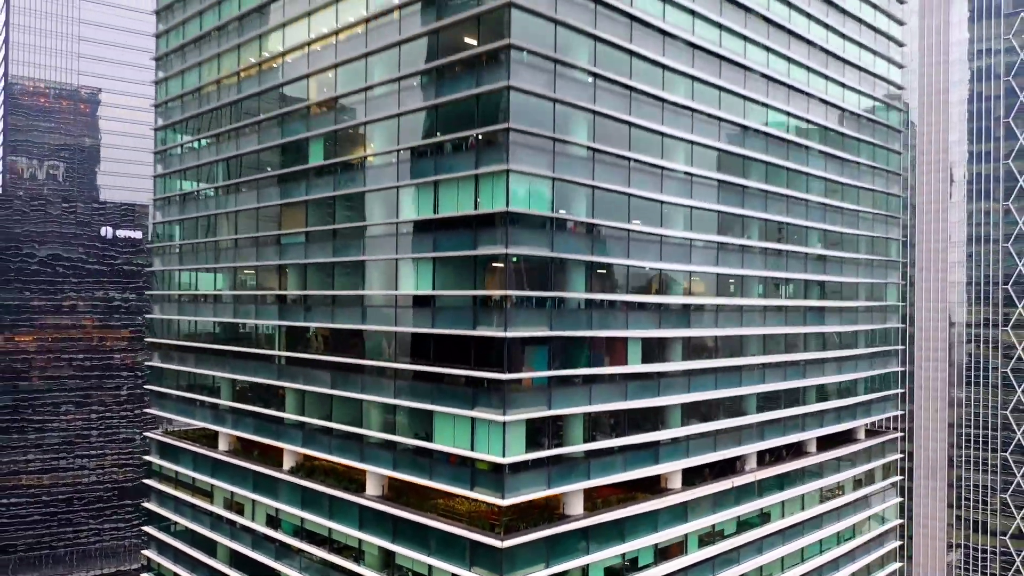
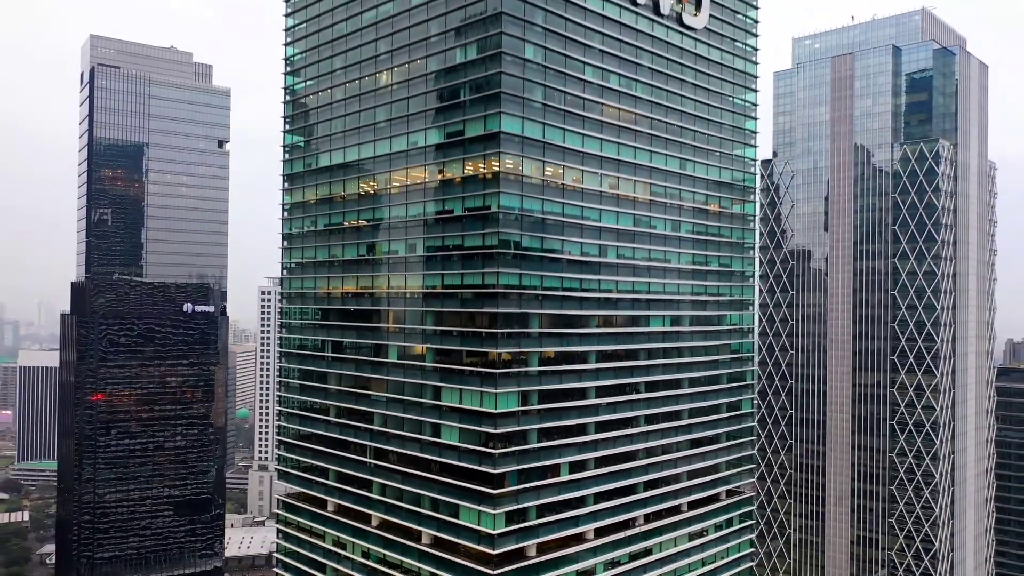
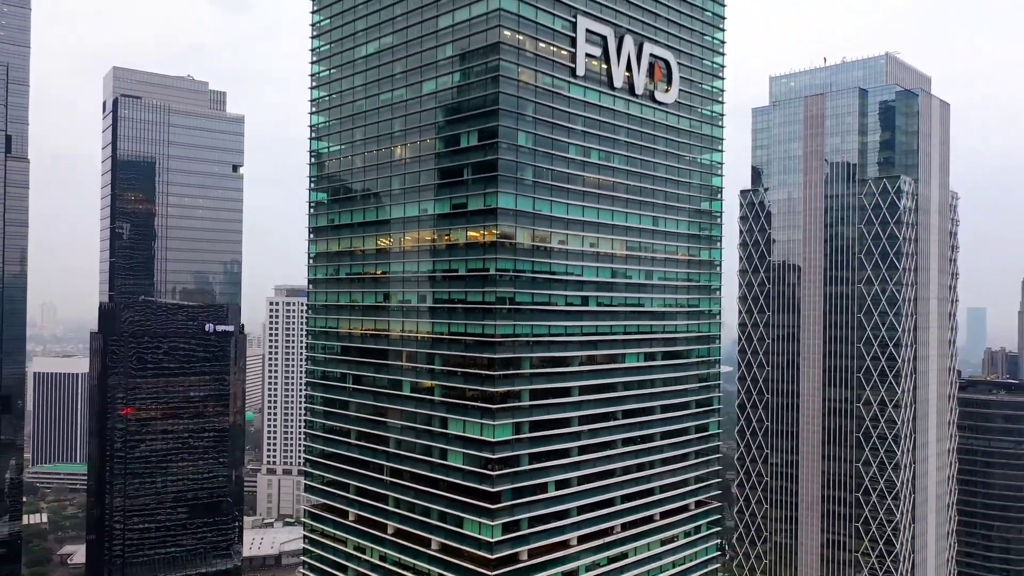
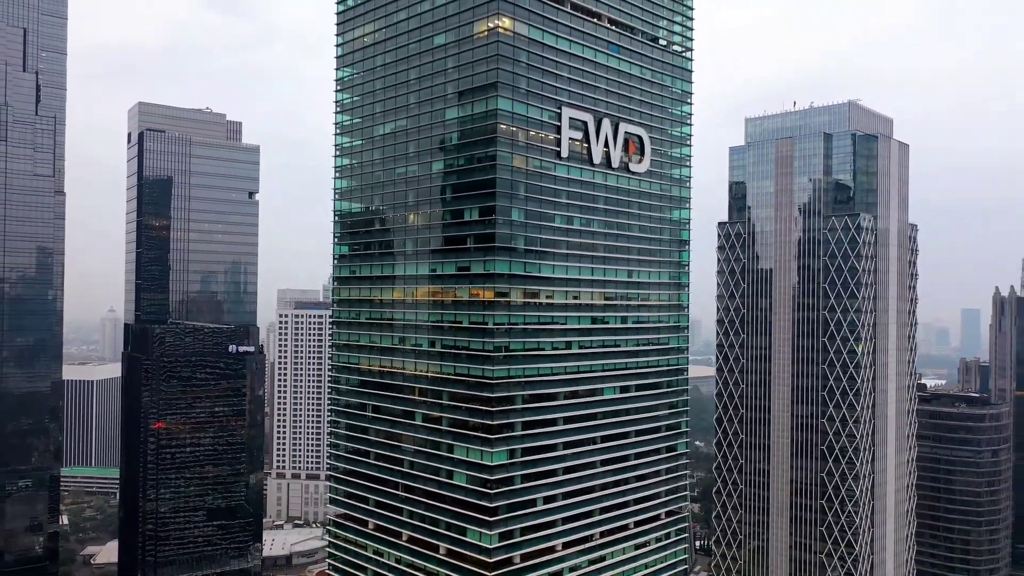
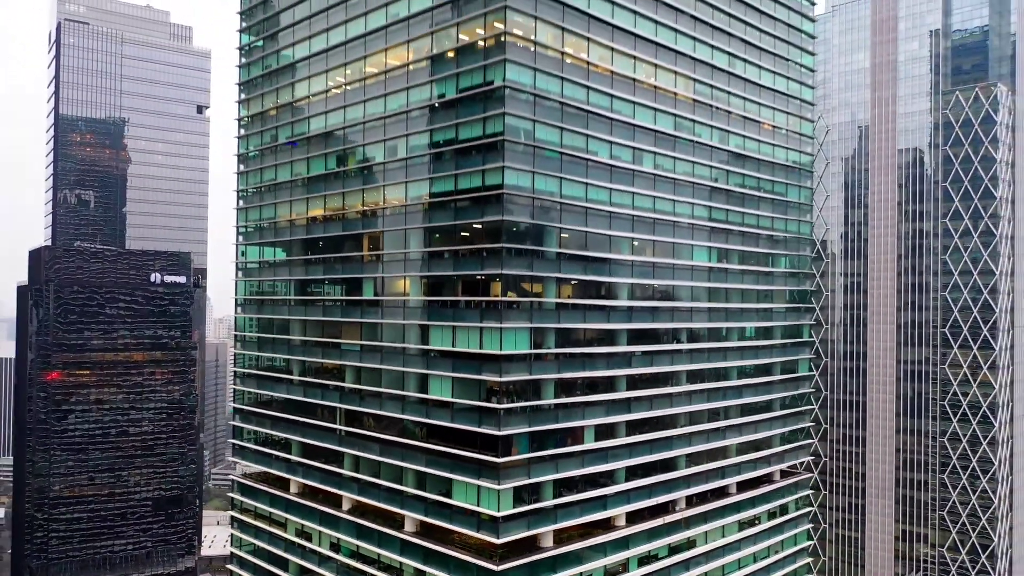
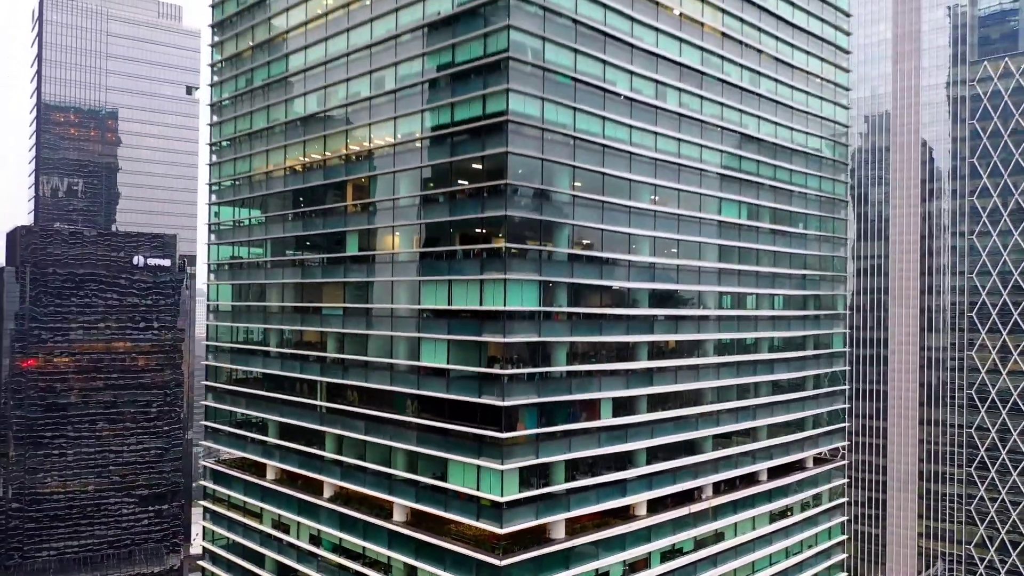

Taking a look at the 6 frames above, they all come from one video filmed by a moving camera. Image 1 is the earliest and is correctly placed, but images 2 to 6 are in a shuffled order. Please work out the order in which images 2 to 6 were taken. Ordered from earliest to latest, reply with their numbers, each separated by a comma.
6, 5, 2, 3, 4
